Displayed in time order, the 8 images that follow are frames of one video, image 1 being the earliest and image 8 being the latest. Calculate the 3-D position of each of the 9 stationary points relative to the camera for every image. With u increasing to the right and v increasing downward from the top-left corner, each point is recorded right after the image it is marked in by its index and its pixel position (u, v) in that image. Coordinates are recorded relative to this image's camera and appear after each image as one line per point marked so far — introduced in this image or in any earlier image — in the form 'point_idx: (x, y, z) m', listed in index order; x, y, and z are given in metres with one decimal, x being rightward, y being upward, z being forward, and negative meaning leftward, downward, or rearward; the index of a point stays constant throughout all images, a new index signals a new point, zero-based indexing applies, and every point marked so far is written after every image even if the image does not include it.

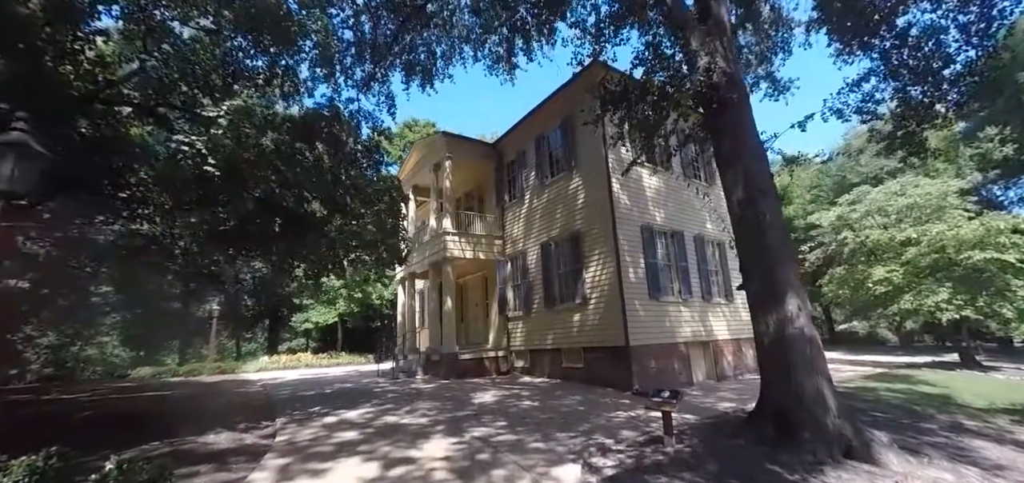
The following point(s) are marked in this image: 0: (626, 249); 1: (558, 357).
0: (+2.9, -0.2, +11.1) m
1: (+1.3, -3.3, +12.5) m
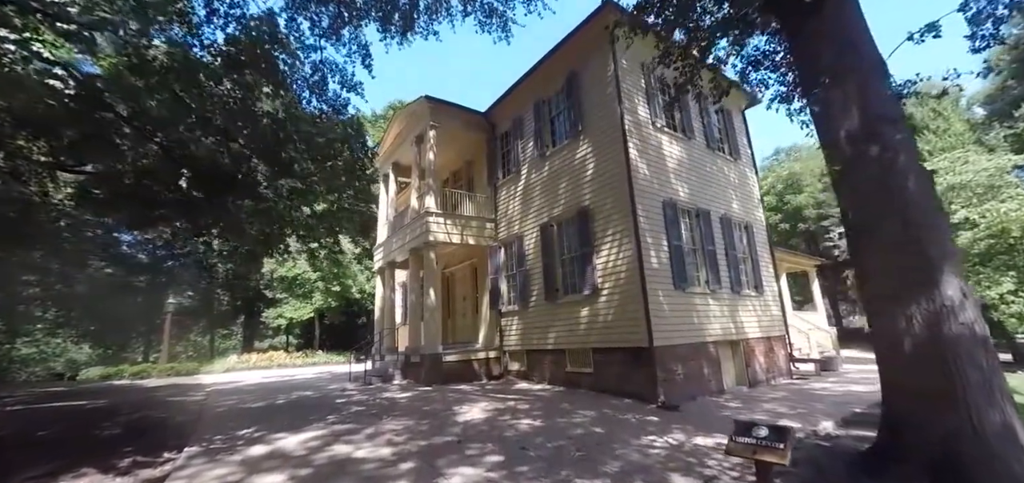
0: (+2.8, +0.2, +9.1) m
1: (+1.2, -2.8, +10.4) m
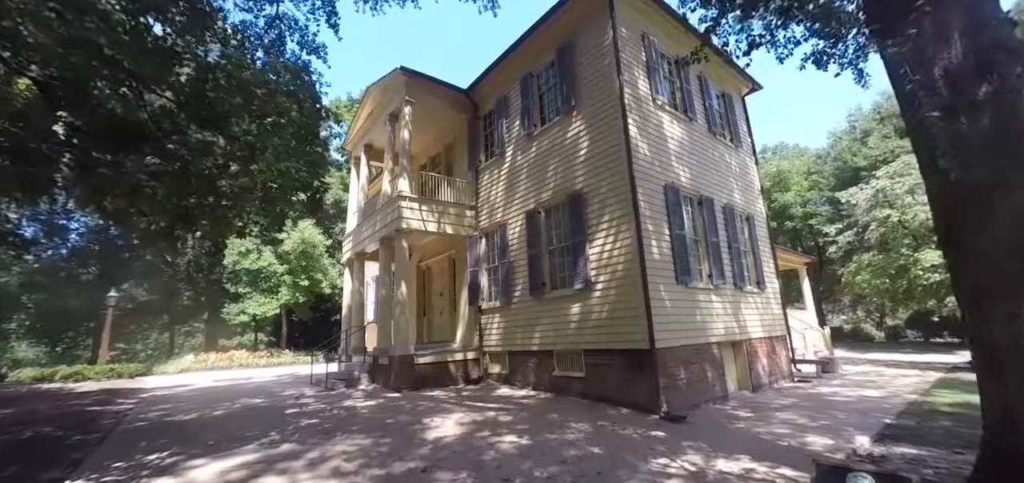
0: (+2.5, +0.4, +8.0) m
1: (+0.7, -2.5, +9.3) m
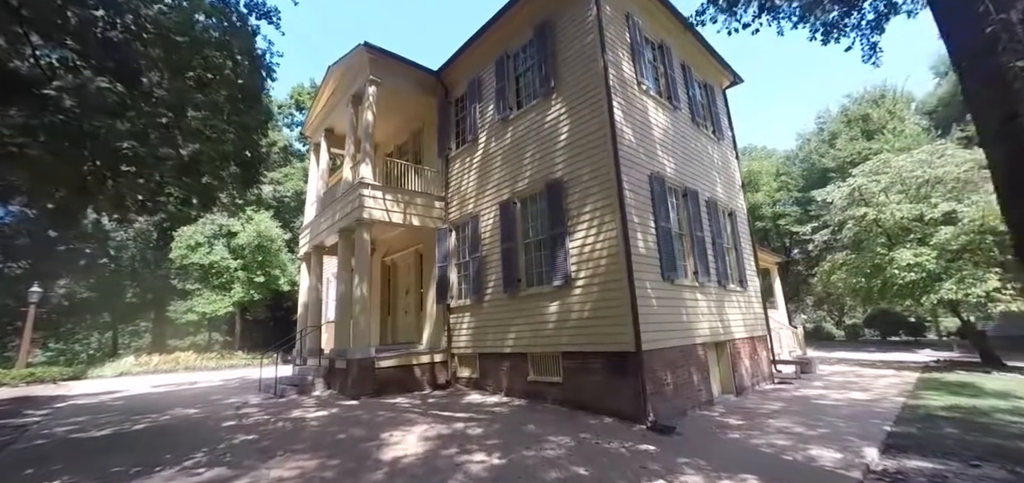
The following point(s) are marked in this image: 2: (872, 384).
0: (+2.0, +0.6, +7.4) m
1: (+0.2, -2.4, +8.5) m
2: (+8.0, -3.2, +9.9) m
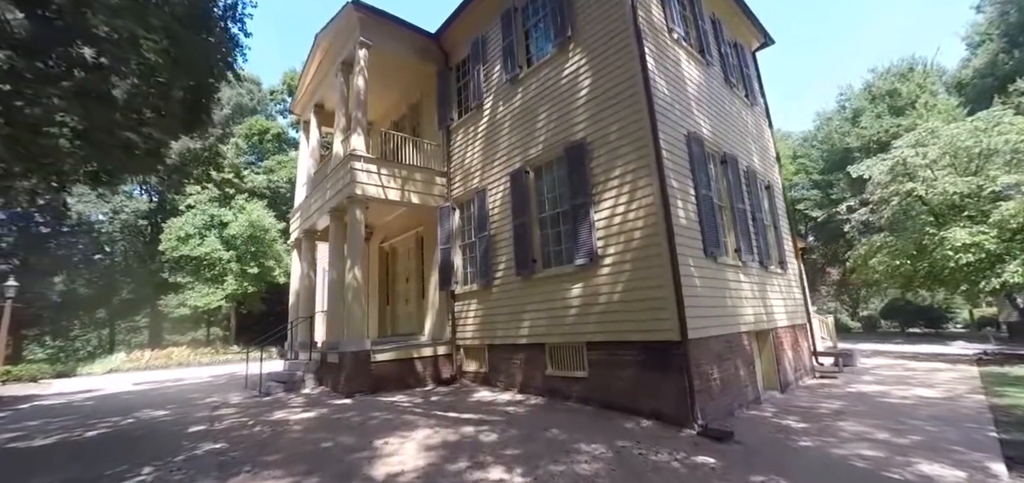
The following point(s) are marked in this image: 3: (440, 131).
0: (+2.3, +1.0, +6.2) m
1: (+0.4, -1.9, +7.4) m
2: (+8.3, -2.7, +8.7) m
3: (-1.7, +2.7, +10.8) m
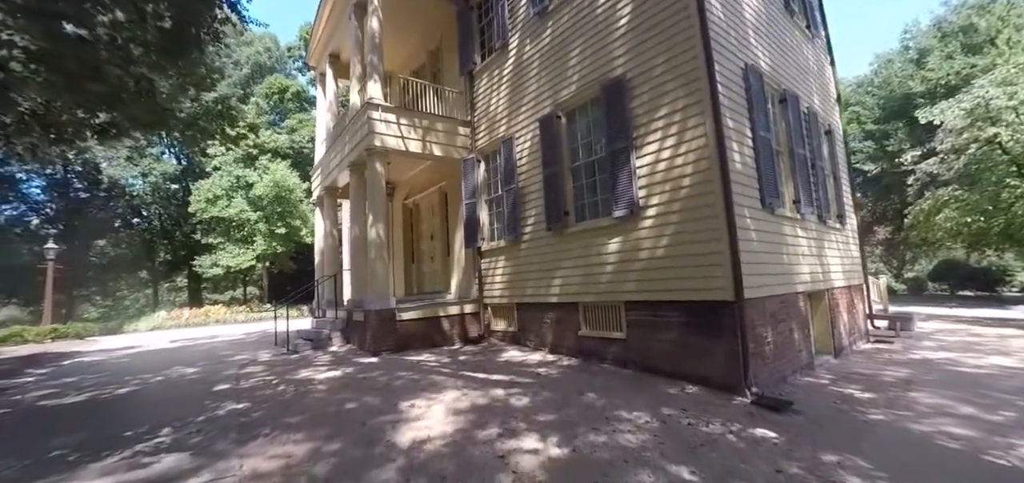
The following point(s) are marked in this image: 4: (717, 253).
0: (+2.6, +1.6, +5.4) m
1: (+0.9, -1.2, +7.0) m
2: (+8.8, -1.8, +7.9) m
3: (-1.1, +3.7, +10.1) m
4: (+2.3, -0.1, +5.0) m
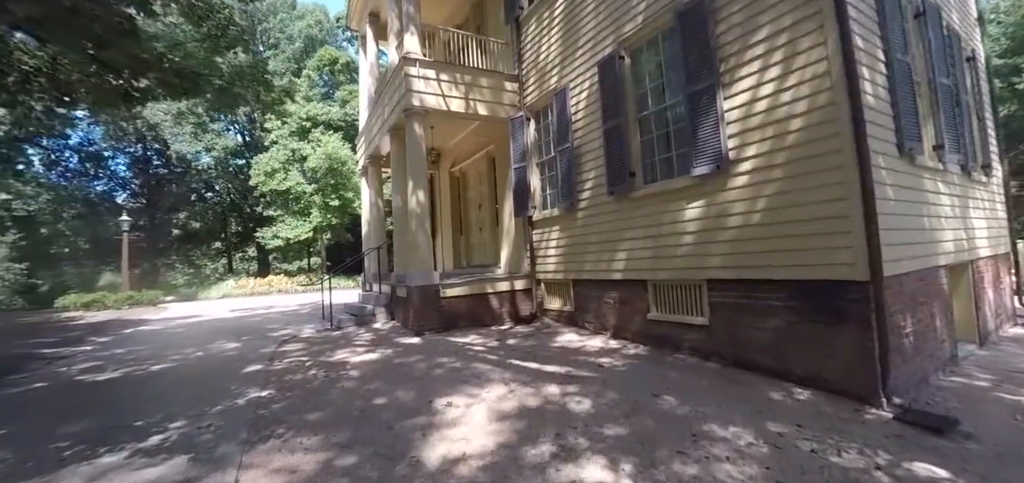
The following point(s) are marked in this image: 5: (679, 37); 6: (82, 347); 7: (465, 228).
0: (+3.2, +2.0, +4.0) m
1: (+1.7, -0.7, +6.0) m
2: (+9.7, -1.2, +5.9) m
3: (0.0, +4.4, +8.9) m
4: (+2.8, +0.2, +3.8) m
5: (+2.0, +2.4, +5.1) m
6: (-7.5, -1.8, +7.7) m
7: (-1.2, +0.4, +11.5) m
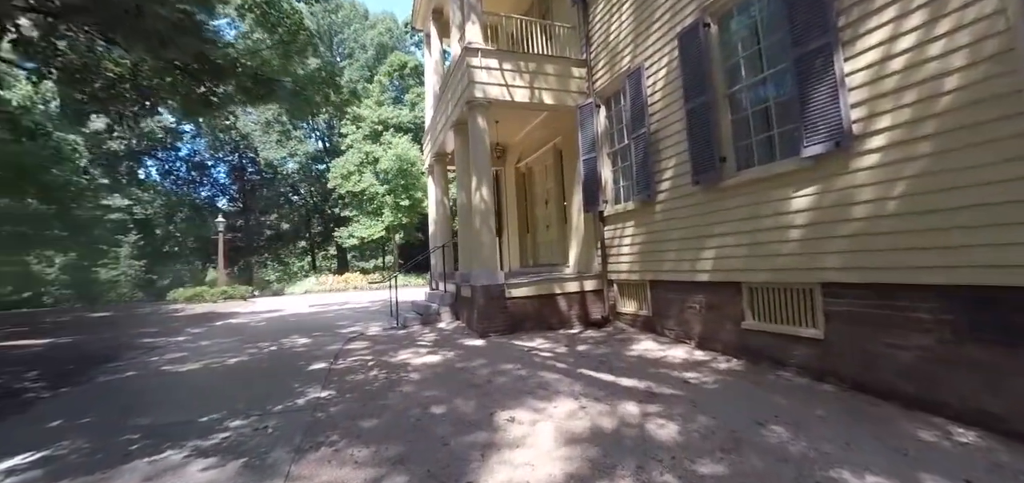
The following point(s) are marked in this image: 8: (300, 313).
0: (+3.7, +2.0, +3.0) m
1: (+2.5, -0.7, +5.2) m
2: (+10.4, -1.1, +3.9) m
3: (+1.3, +4.4, +8.4) m
4: (+3.3, +0.3, +2.8) m
5: (+2.7, +2.4, +4.3) m
6: (-6.3, -1.8, +8.3) m
7: (+0.5, +0.4, +11.0) m
8: (-5.5, -1.9, +11.6) m
